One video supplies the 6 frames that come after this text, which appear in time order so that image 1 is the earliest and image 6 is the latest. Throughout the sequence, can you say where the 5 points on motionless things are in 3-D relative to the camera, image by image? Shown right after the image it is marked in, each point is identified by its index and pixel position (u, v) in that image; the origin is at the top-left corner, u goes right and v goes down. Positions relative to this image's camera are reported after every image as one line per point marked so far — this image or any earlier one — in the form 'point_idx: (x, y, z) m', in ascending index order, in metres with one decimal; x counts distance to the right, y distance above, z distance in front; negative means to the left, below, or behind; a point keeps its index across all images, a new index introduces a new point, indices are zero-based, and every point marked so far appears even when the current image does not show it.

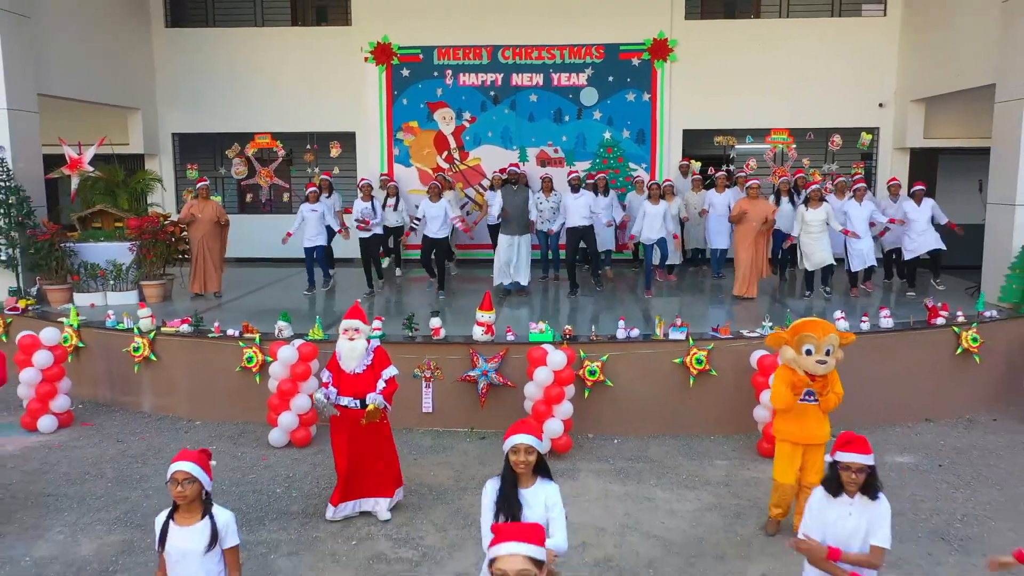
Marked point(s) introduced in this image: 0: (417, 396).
0: (-0.8, -0.8, +6.7) m
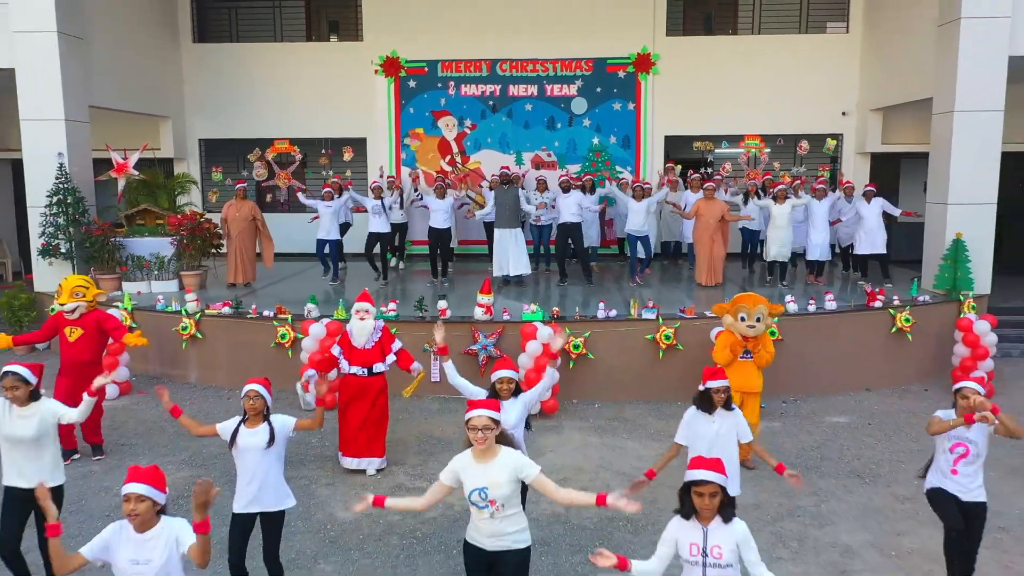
0: (-0.8, -0.7, +7.8) m
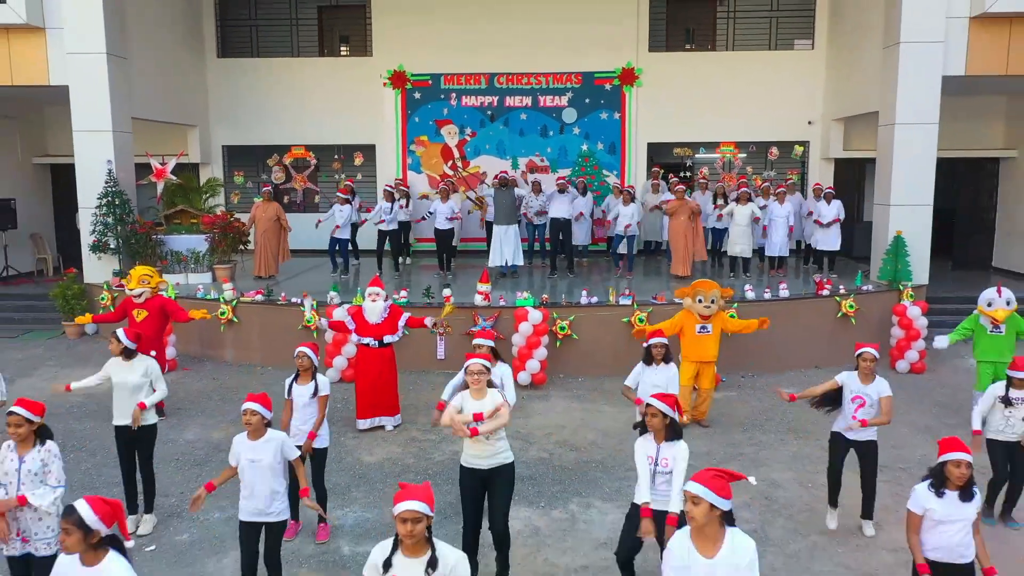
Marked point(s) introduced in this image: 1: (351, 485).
0: (-0.9, -0.6, +9.1) m
1: (-1.1, -1.4, +6.1) m
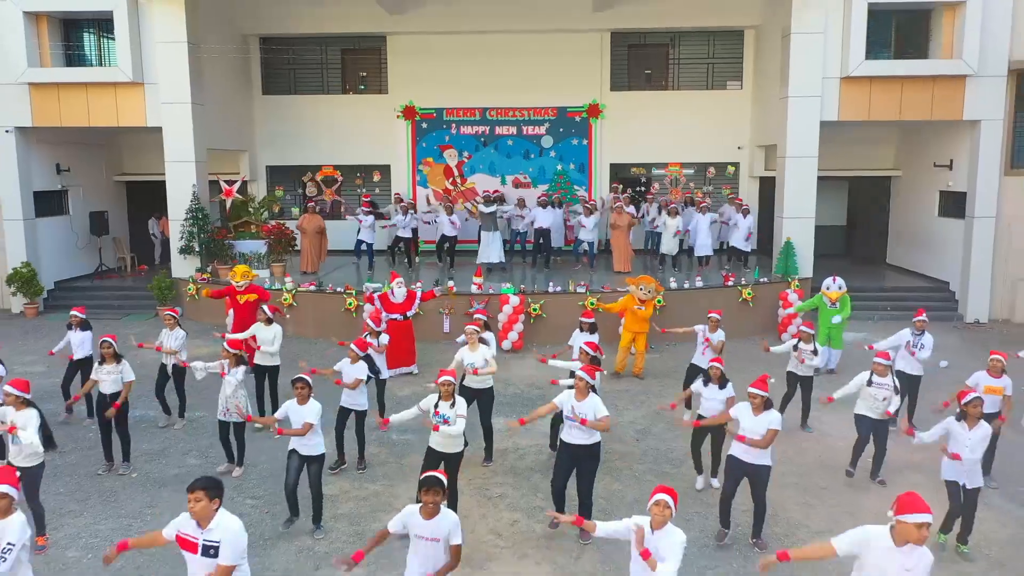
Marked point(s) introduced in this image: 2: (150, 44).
0: (-1.1, -0.5, +12.4) m
1: (-1.3, -1.3, +9.4) m
2: (-5.9, +4.0, +13.8) m
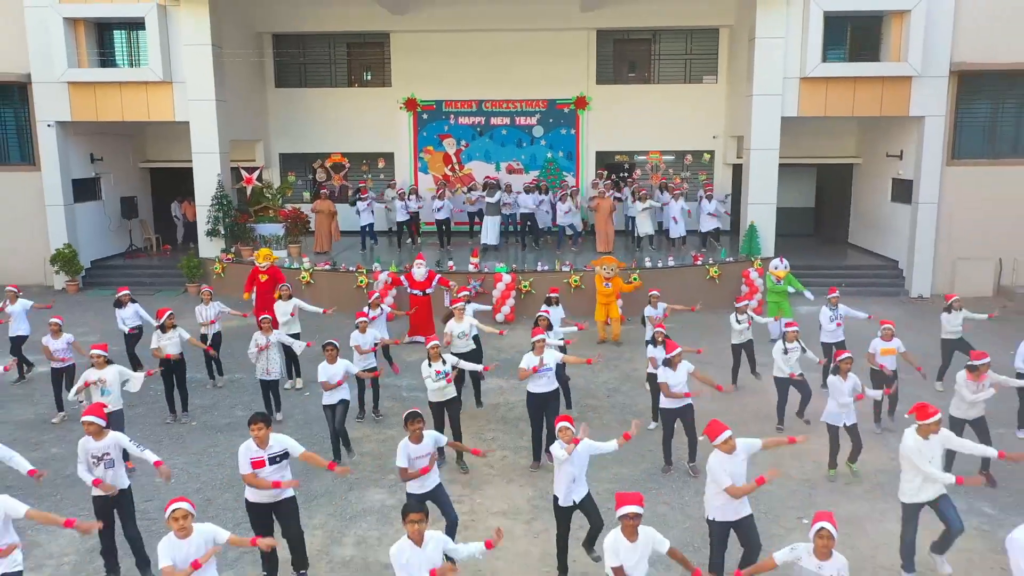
0: (-1.2, -0.2, +14.0) m
1: (-1.4, -1.1, +11.1) m
2: (-6.0, +4.4, +15.3) m
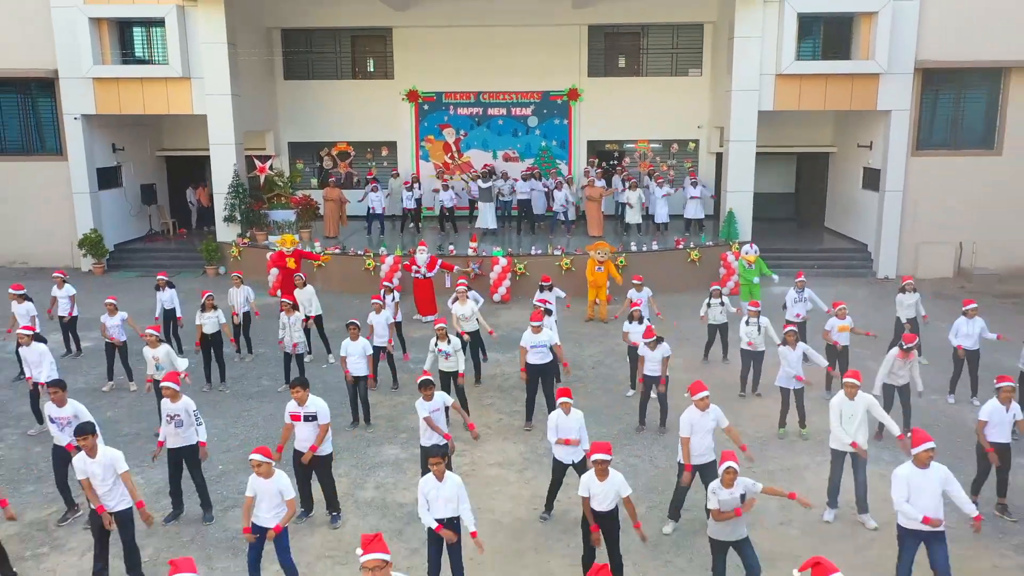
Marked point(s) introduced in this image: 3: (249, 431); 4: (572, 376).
0: (-1.3, +0.1, +15.2) m
1: (-1.5, -0.8, +12.3) m
2: (-6.1, +4.7, +16.3) m
3: (-2.8, -1.5, +9.0) m
4: (+0.8, -1.1, +10.8) m
